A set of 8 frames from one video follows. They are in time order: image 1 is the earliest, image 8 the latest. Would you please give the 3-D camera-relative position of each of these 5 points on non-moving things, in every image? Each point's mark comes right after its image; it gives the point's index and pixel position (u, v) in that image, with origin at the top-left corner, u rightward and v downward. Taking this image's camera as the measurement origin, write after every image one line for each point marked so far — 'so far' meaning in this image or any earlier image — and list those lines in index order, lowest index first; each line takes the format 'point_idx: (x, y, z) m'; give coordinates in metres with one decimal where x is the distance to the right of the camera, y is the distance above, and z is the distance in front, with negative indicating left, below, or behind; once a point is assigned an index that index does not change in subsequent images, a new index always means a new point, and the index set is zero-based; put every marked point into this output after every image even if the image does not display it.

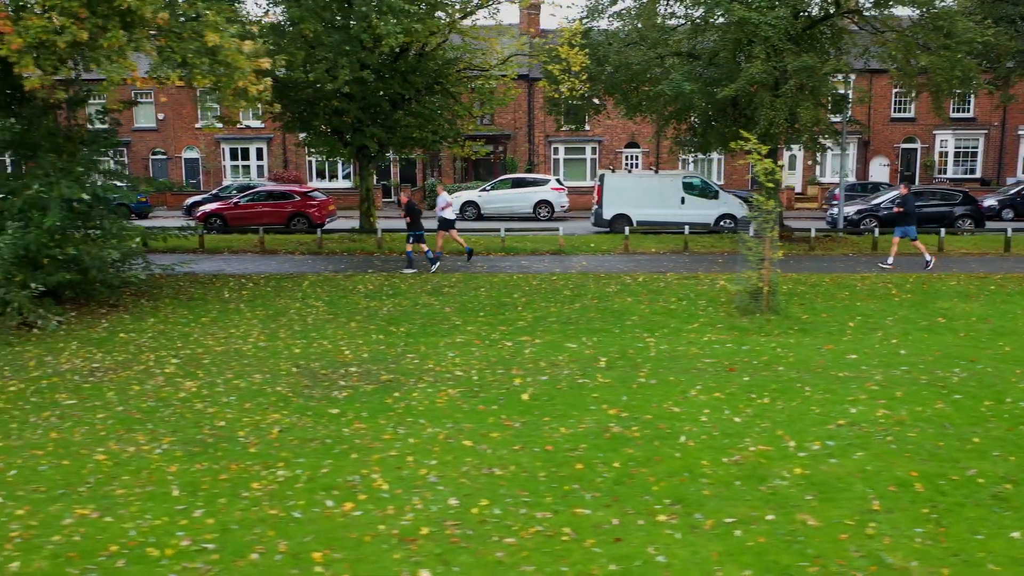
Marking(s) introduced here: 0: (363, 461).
0: (-0.9, -1.1, +7.5) m
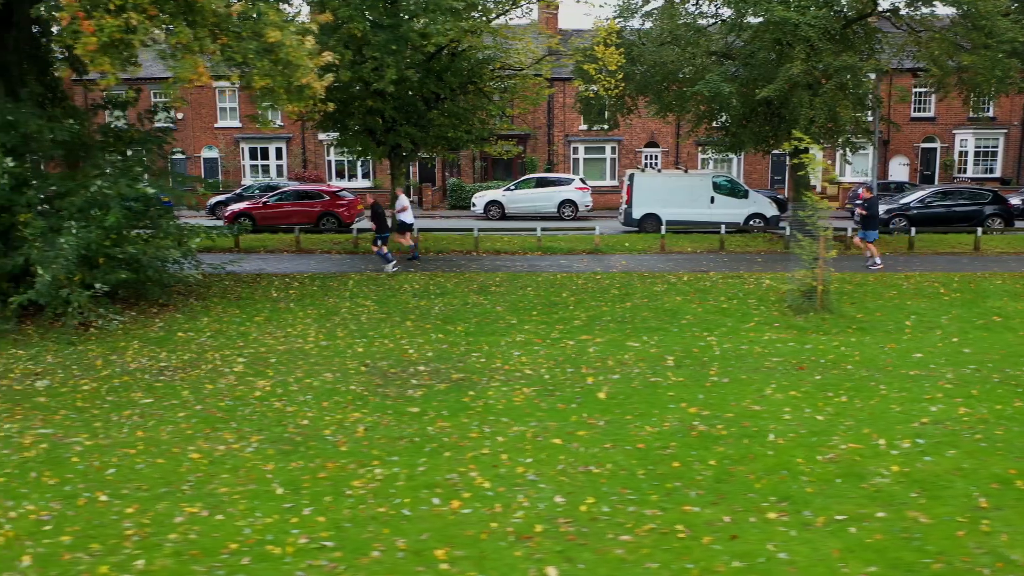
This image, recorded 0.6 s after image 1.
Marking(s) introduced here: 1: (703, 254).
0: (-0.3, -1.1, +7.5) m
1: (+2.7, +0.5, +17.5) m
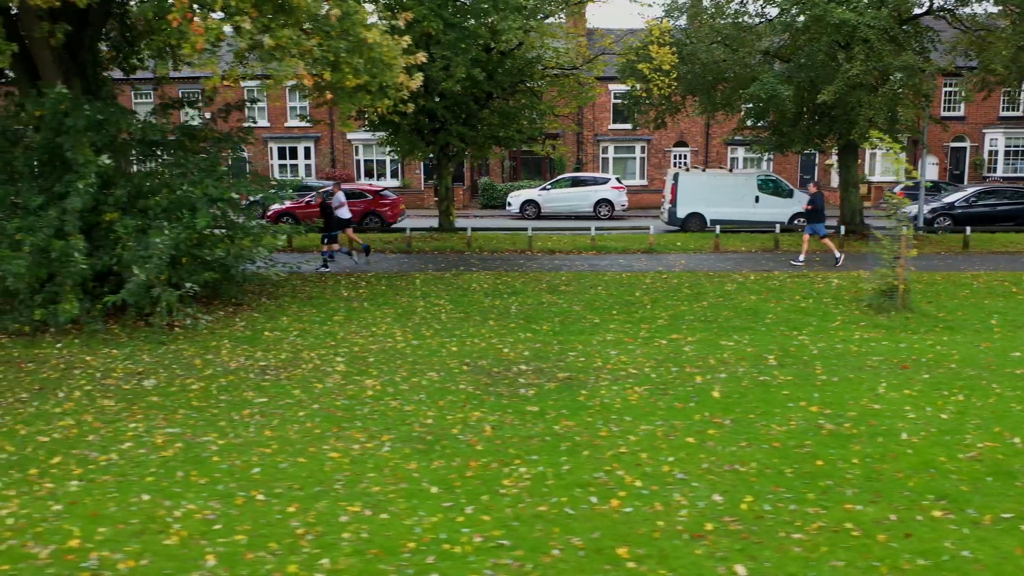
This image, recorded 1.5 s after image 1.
0: (+0.5, -1.0, +7.5) m
1: (+3.5, +0.5, +17.5) m
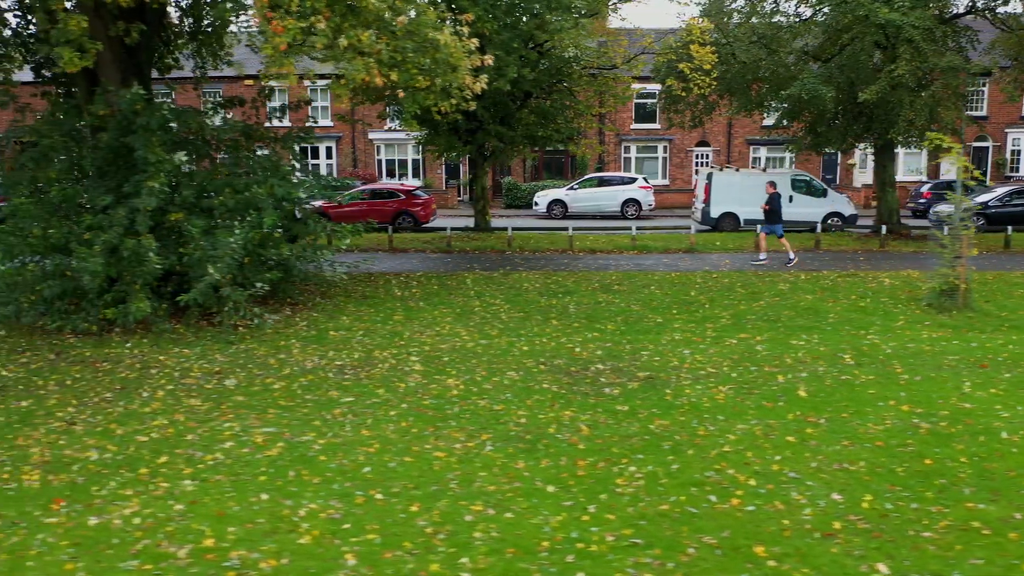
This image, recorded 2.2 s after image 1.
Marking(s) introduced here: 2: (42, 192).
0: (+1.2, -1.0, +7.5) m
1: (+4.1, +0.5, +17.5) m
2: (-4.4, +0.9, +11.4) m
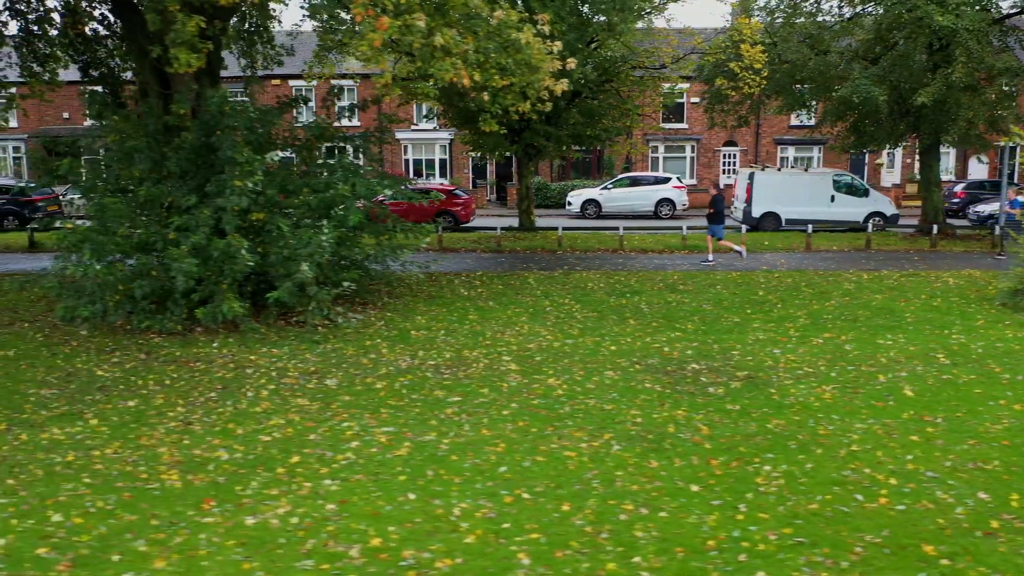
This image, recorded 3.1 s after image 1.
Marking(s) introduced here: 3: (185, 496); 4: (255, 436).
0: (+2.0, -1.0, +7.5) m
1: (+4.9, +0.5, +17.6) m
2: (-3.6, +0.9, +11.4) m
3: (-1.8, -1.1, +6.7) m
4: (-1.7, -1.0, +8.0) m
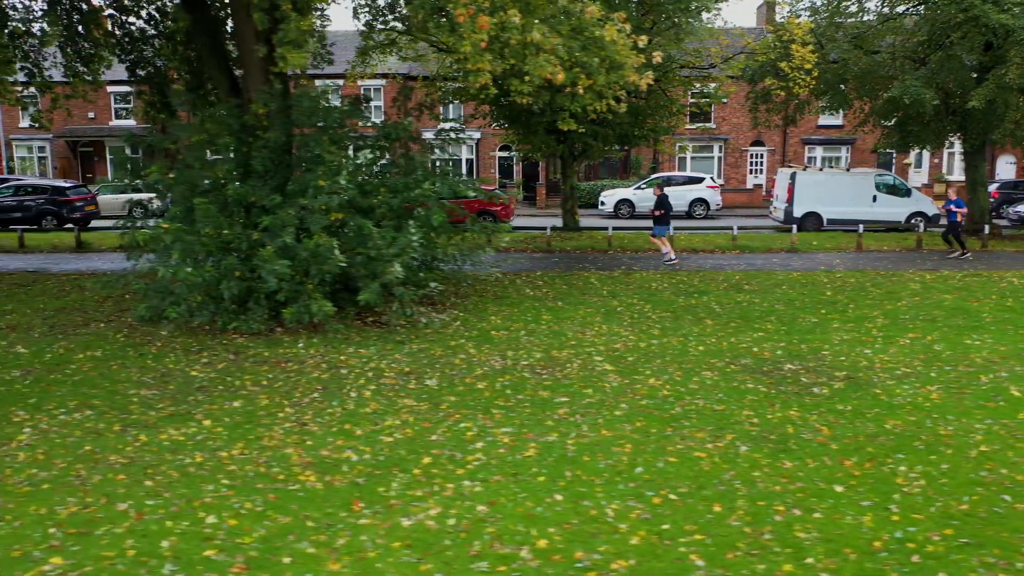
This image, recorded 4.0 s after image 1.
0: (+2.8, -1.0, +7.5) m
1: (+5.6, +0.5, +17.6) m
2: (-2.8, +0.9, +11.4) m
3: (-1.0, -1.1, +6.7) m
4: (-0.9, -1.0, +8.0) m
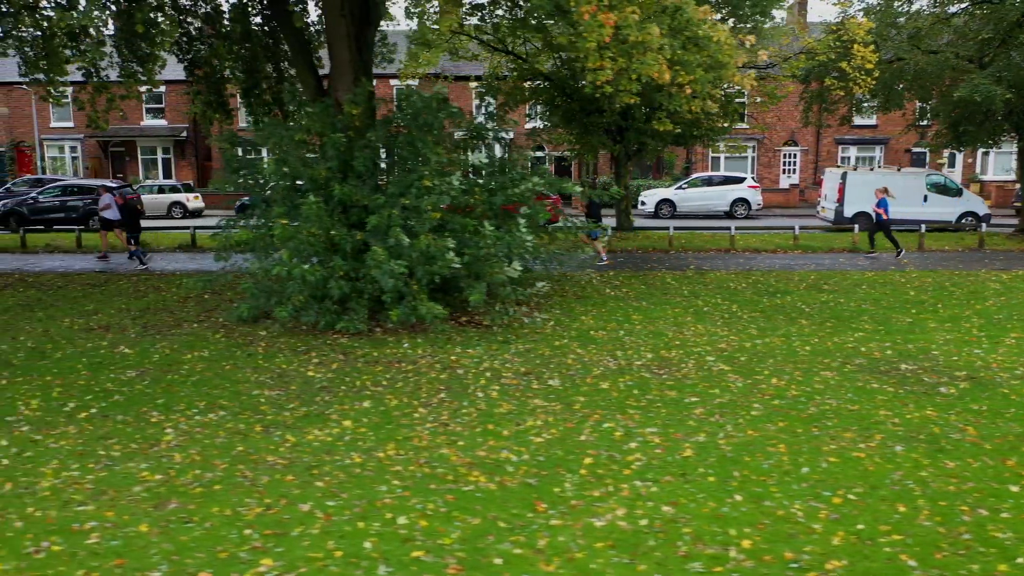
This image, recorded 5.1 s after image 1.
0: (+3.8, -1.0, +7.5) m
1: (+6.6, +0.5, +17.6) m
2: (-1.9, +0.9, +11.3) m
3: (0.0, -1.1, +6.6) m
4: (+0.1, -1.0, +7.9) m
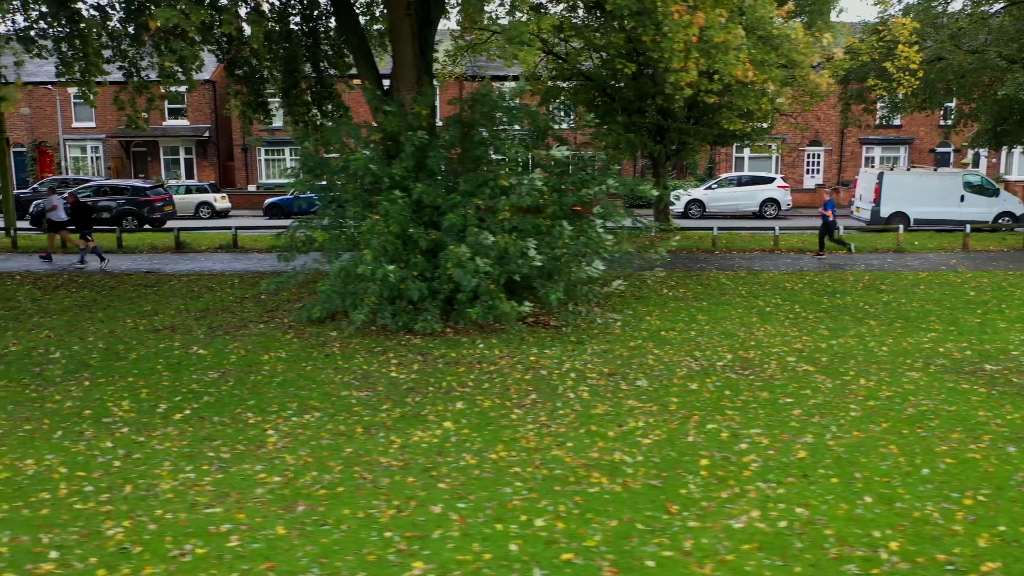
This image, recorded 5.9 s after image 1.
0: (+4.5, -1.0, +7.4) m
1: (+7.2, +0.5, +17.5) m
2: (-1.2, +0.9, +11.3) m
3: (+0.7, -1.1, +6.6) m
4: (+0.8, -1.0, +7.9) m
